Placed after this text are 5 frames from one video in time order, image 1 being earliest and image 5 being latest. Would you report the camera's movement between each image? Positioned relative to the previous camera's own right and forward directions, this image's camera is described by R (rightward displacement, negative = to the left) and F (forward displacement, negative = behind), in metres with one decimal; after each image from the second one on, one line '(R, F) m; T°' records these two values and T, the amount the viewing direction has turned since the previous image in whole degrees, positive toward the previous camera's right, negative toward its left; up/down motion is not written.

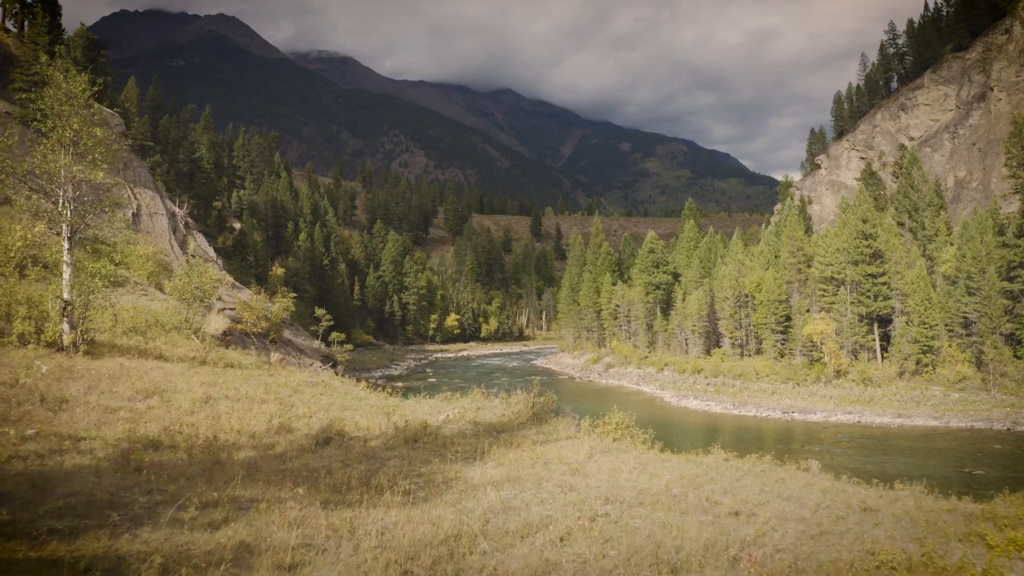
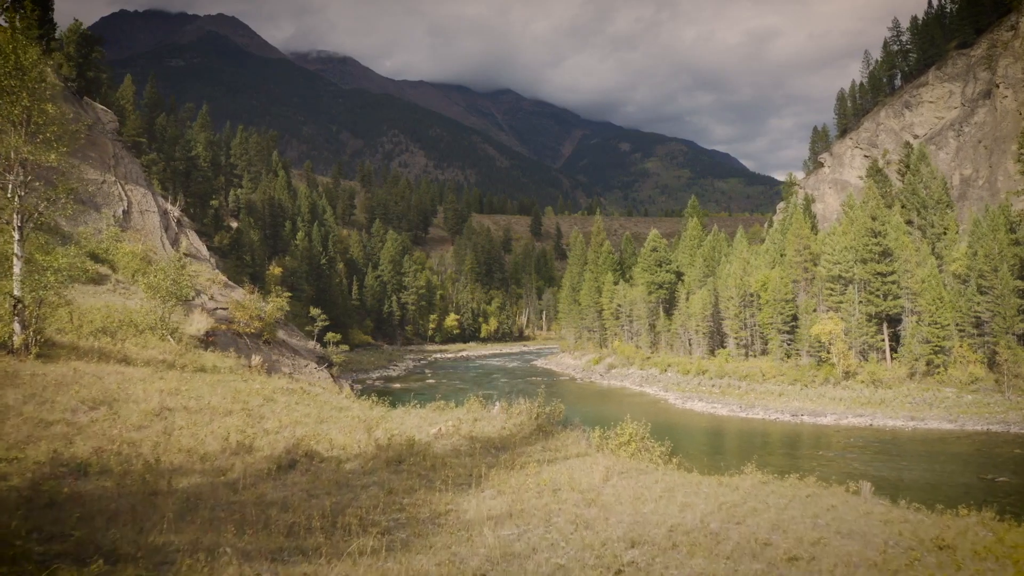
(0.0, +1.3) m; 0°
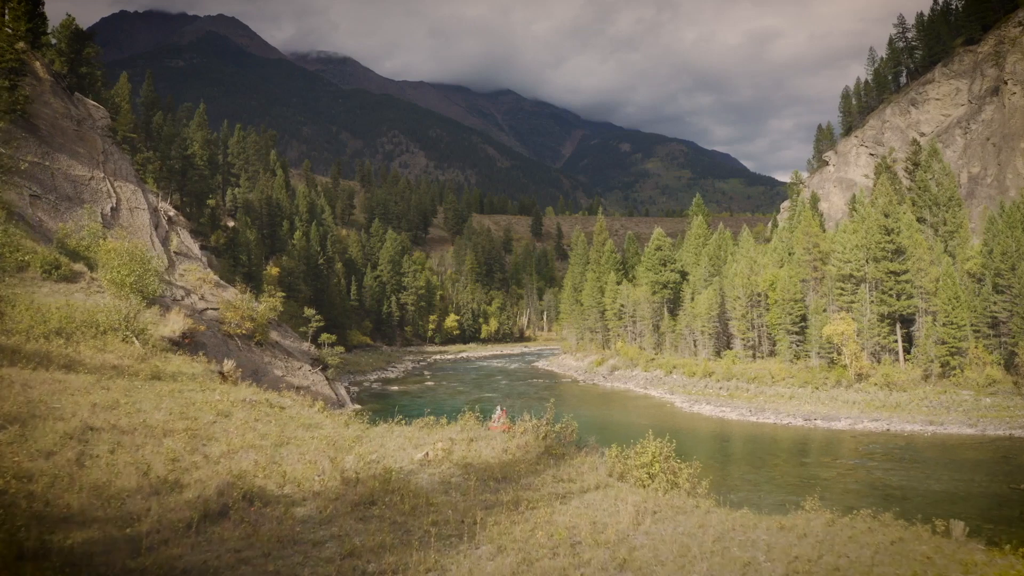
(0.0, +1.6) m; 0°
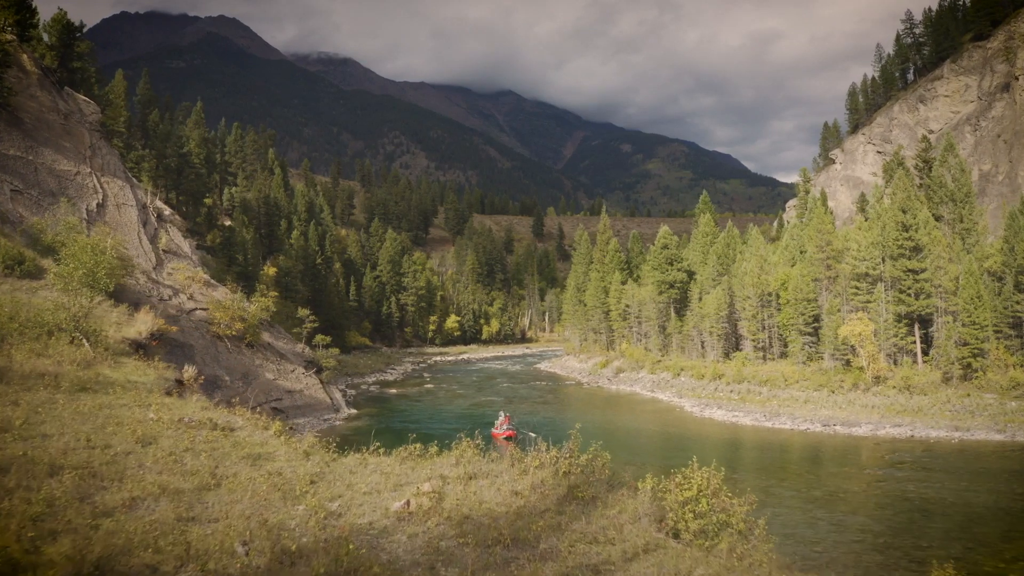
(-0.1, +1.9) m; 0°
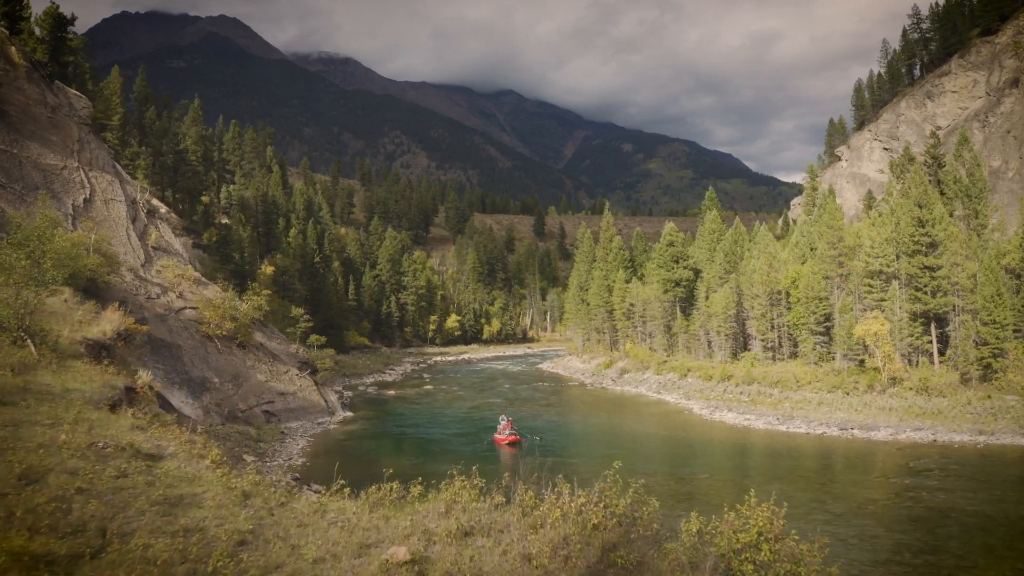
(-0.1, +1.6) m; 0°
